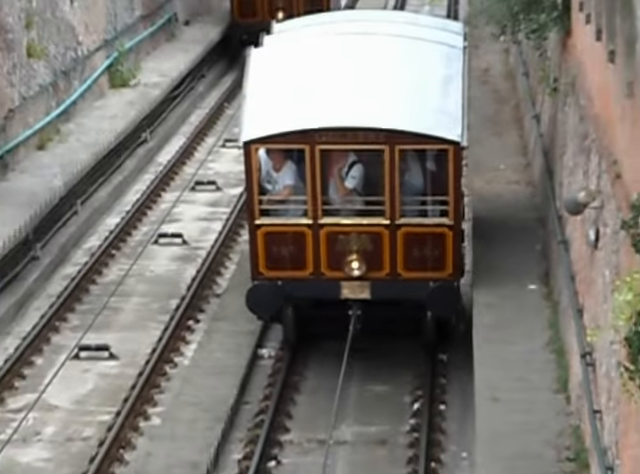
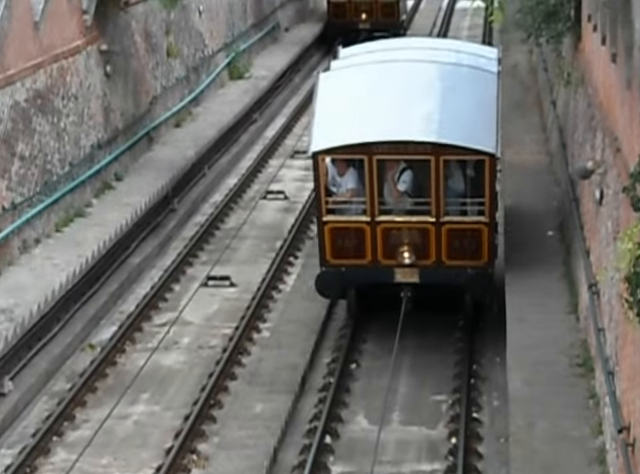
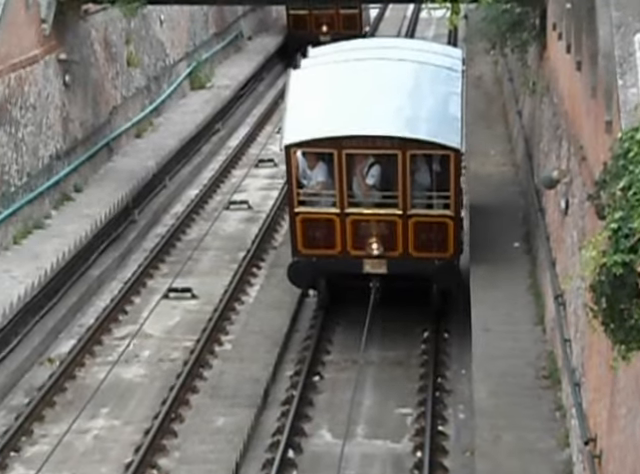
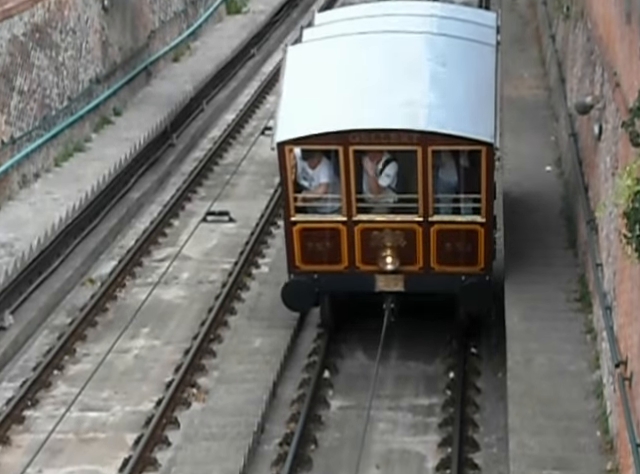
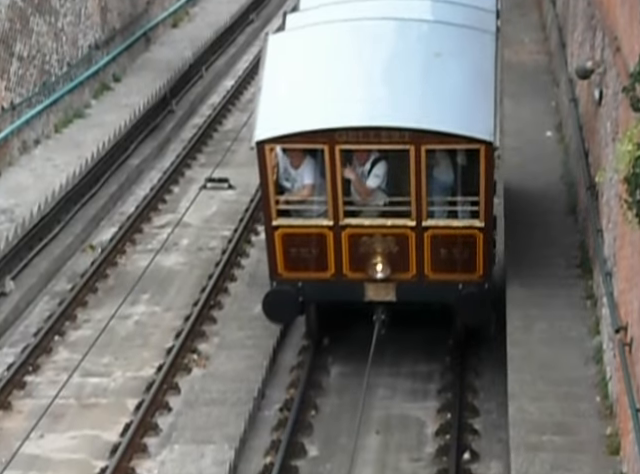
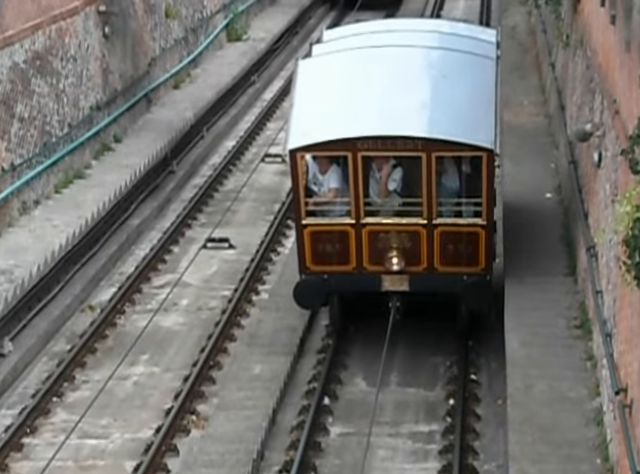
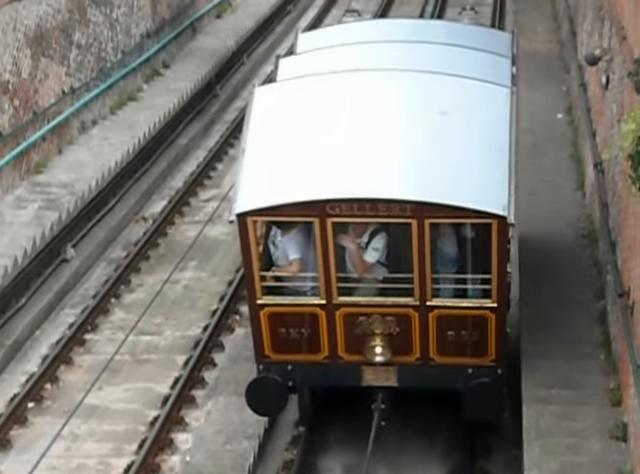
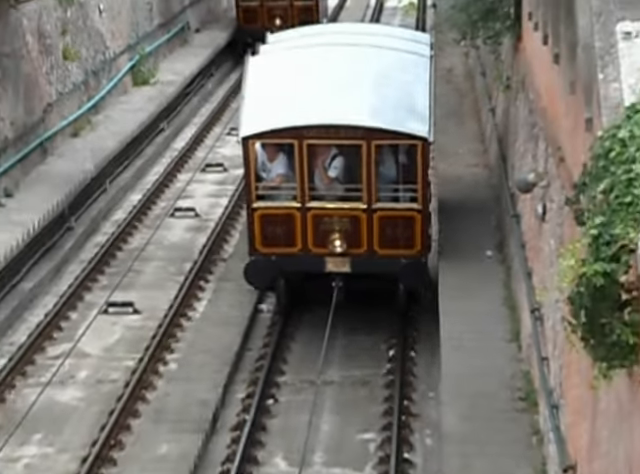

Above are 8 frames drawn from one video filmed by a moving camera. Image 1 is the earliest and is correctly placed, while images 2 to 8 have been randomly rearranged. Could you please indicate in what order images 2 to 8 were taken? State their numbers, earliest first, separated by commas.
8, 3, 2, 6, 4, 5, 7
